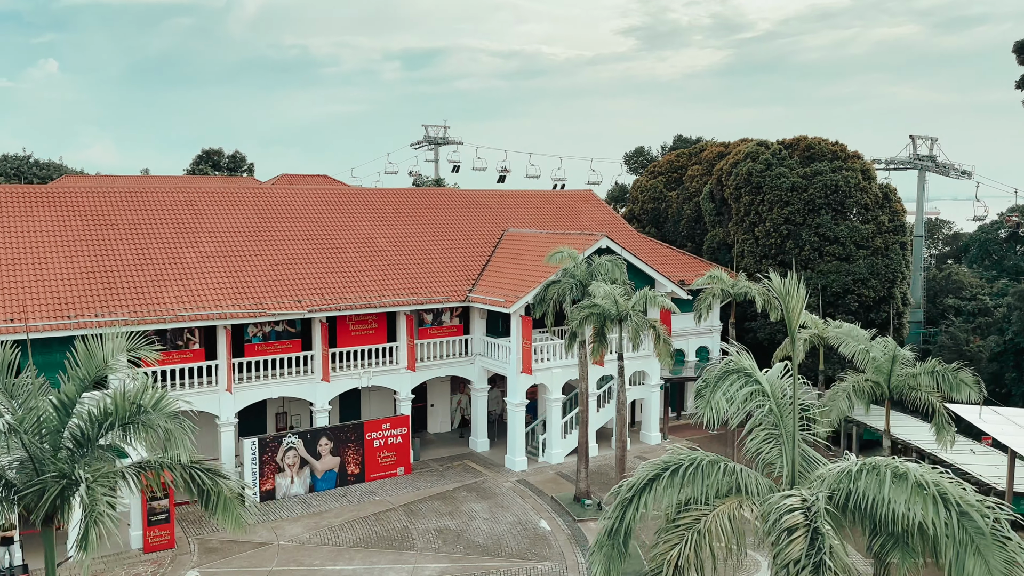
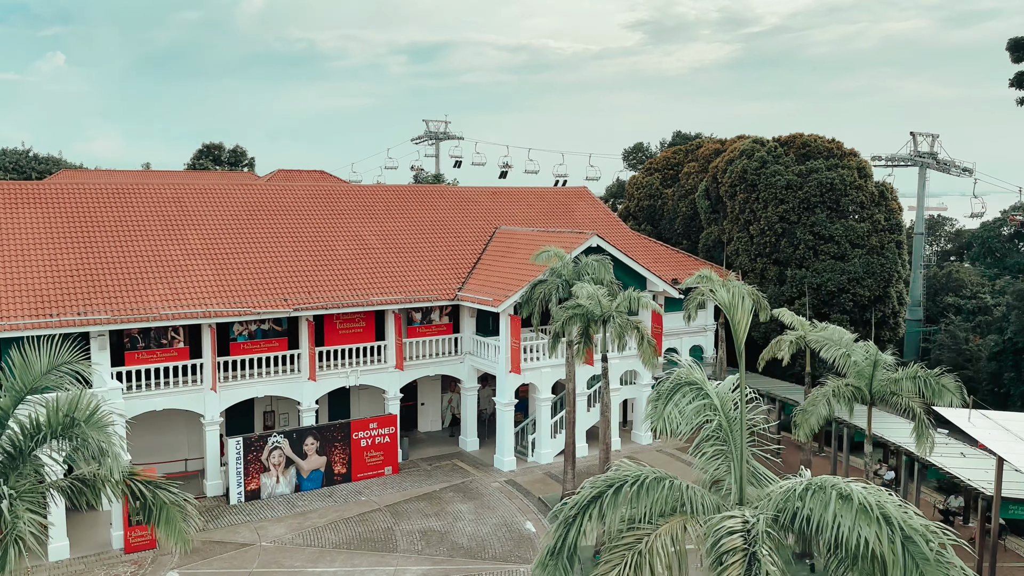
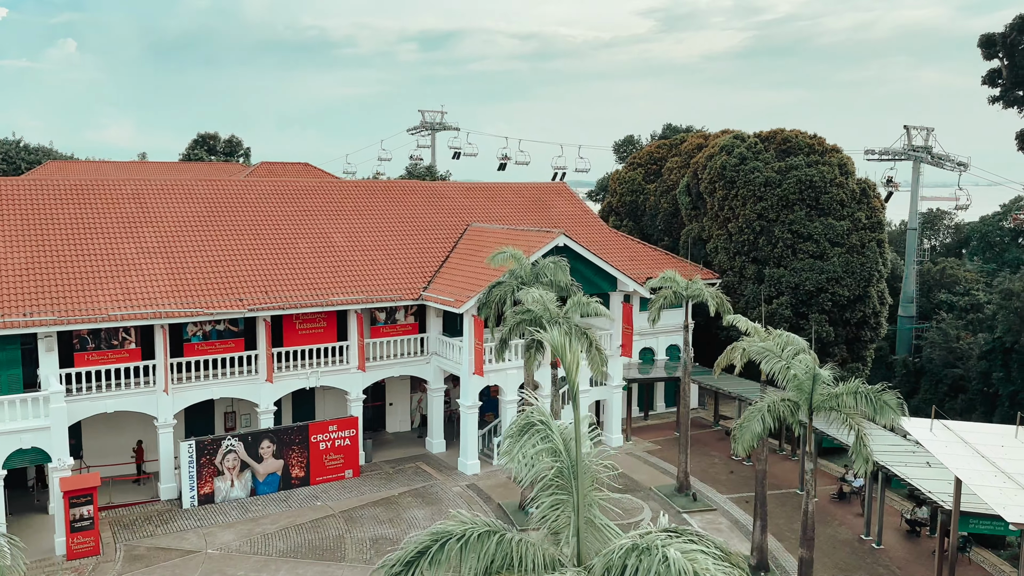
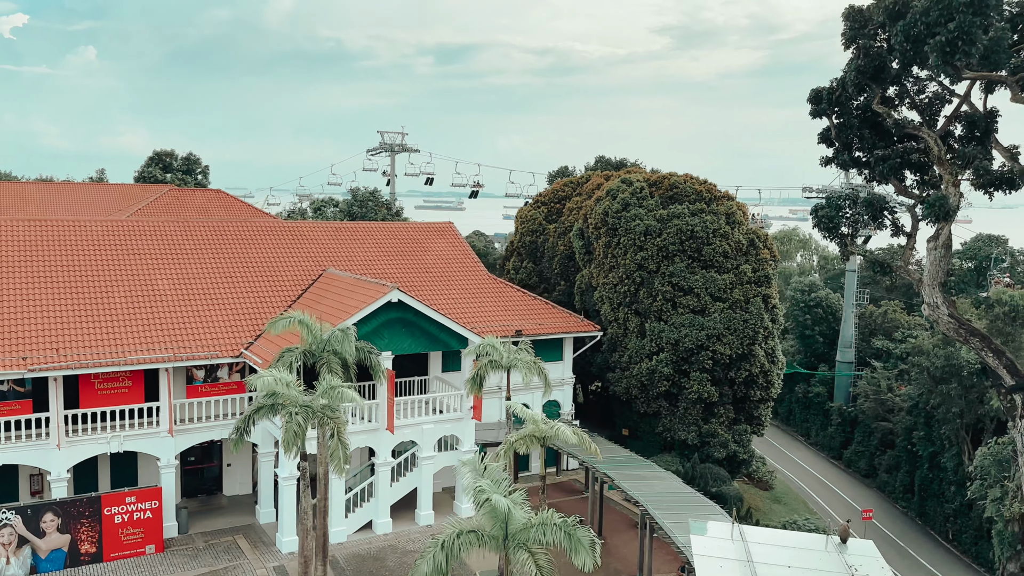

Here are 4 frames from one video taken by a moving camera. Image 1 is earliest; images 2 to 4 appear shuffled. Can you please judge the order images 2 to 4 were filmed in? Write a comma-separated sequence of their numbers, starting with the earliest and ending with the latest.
2, 3, 4
